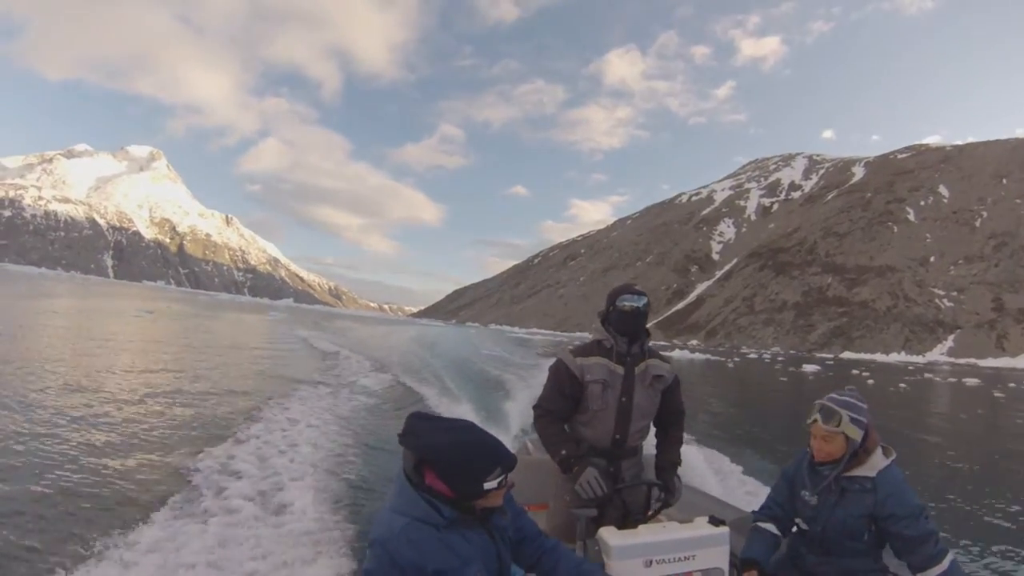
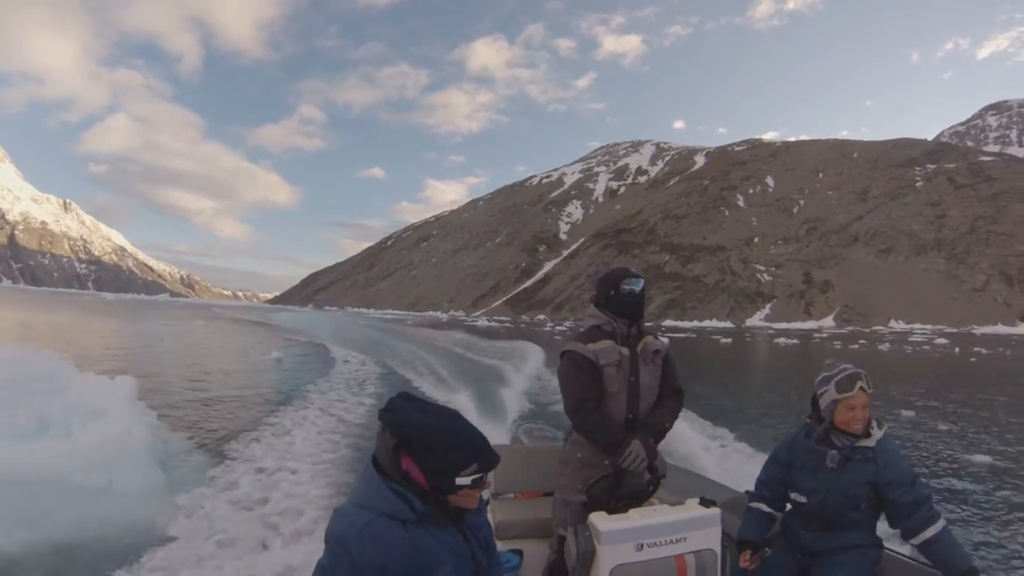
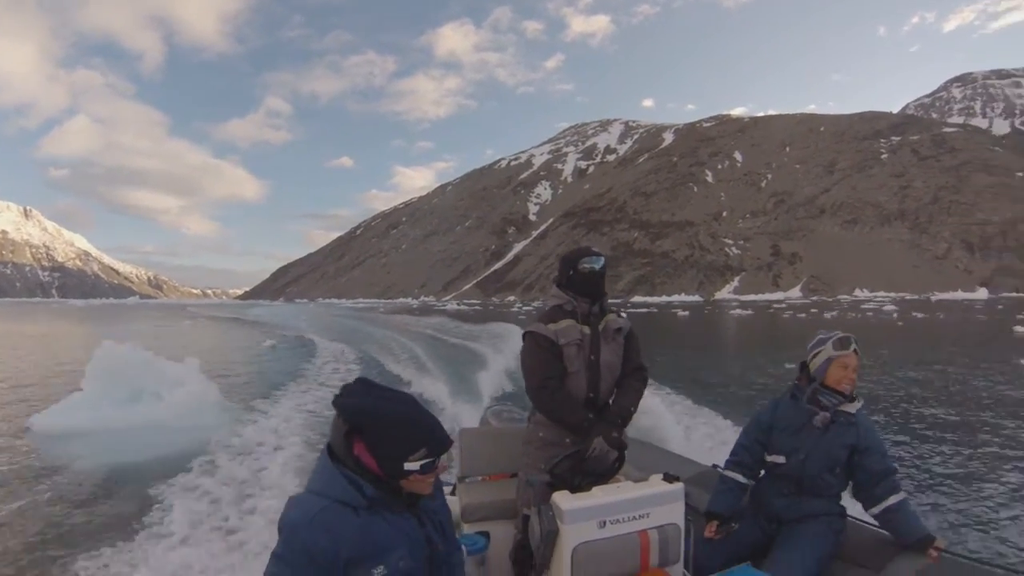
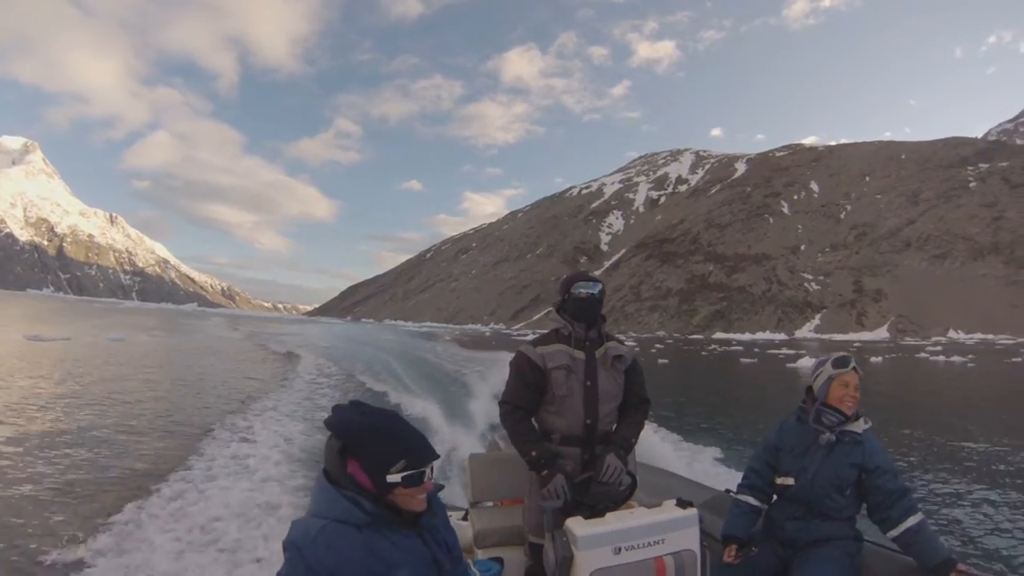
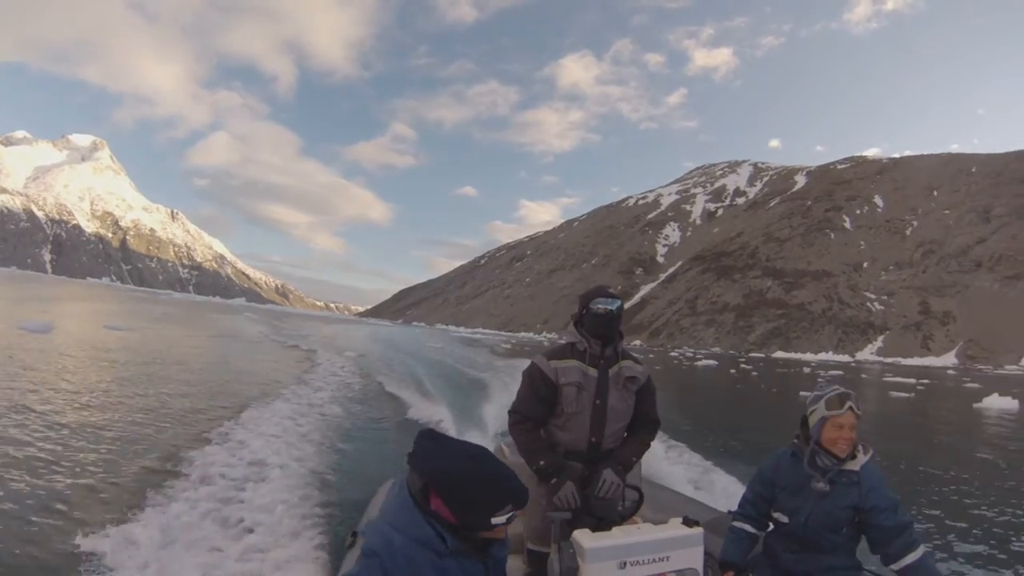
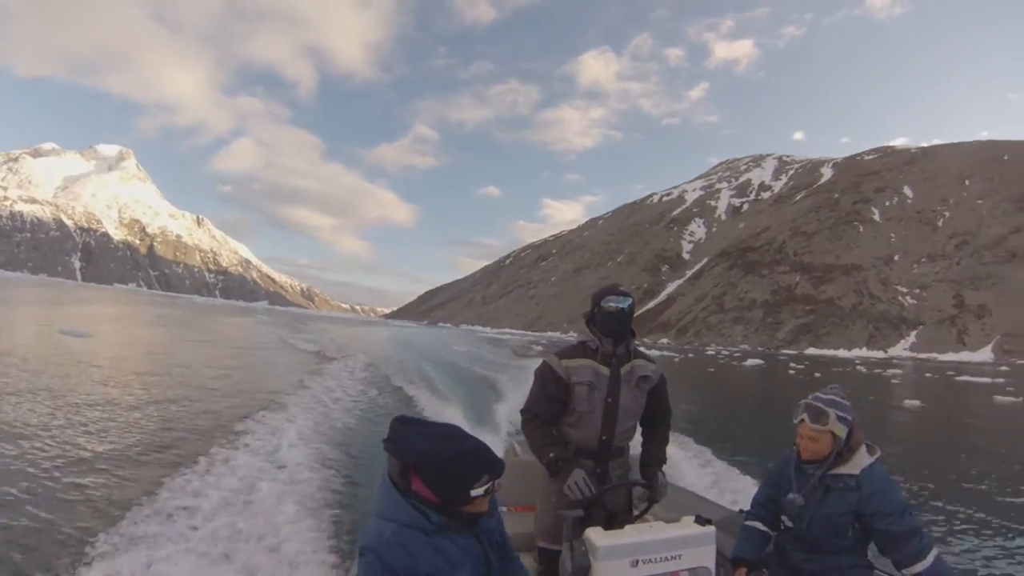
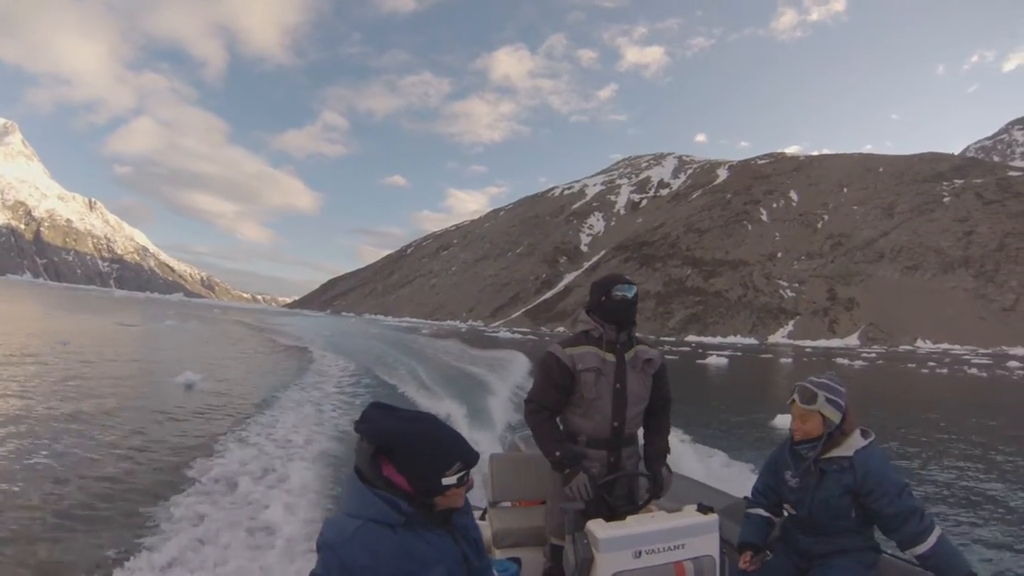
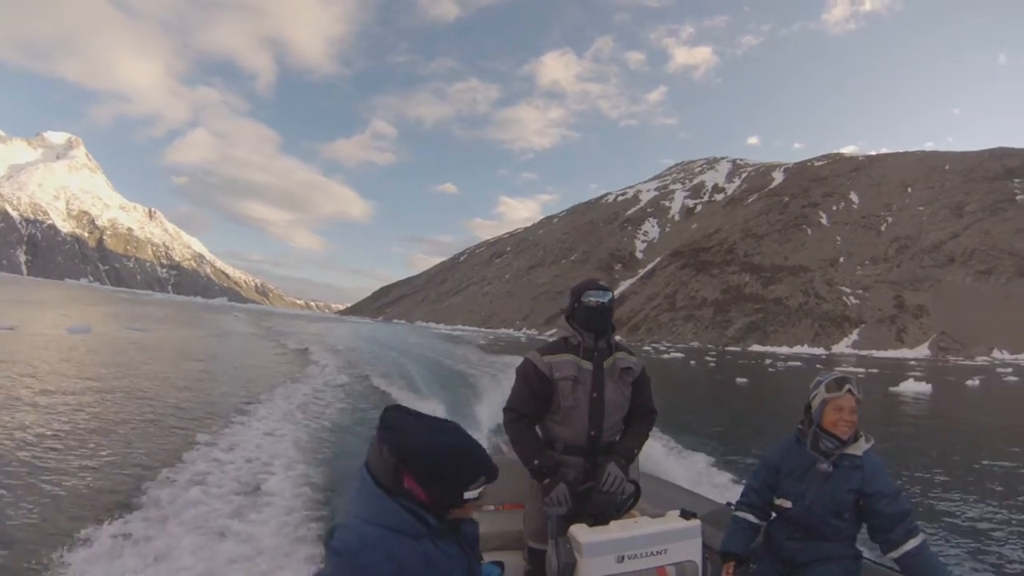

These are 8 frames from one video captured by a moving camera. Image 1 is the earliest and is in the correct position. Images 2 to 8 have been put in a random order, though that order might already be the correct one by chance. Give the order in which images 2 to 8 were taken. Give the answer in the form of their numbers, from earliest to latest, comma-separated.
6, 5, 8, 4, 7, 2, 3
